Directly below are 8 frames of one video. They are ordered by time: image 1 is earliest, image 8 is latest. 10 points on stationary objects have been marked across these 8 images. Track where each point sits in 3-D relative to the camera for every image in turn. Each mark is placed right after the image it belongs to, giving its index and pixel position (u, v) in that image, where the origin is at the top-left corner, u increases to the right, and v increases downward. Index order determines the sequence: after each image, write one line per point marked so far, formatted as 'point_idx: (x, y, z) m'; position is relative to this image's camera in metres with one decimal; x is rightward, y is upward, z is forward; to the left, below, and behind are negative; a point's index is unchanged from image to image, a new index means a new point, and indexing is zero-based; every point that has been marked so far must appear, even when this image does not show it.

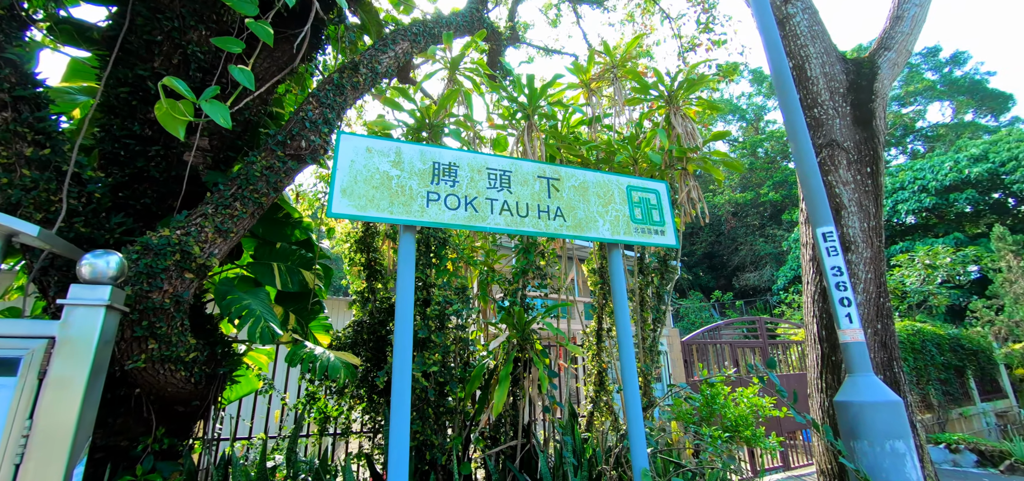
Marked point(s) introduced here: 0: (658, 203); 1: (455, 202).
0: (+0.7, +0.2, +2.1) m
1: (-0.2, +0.1, +1.7) m
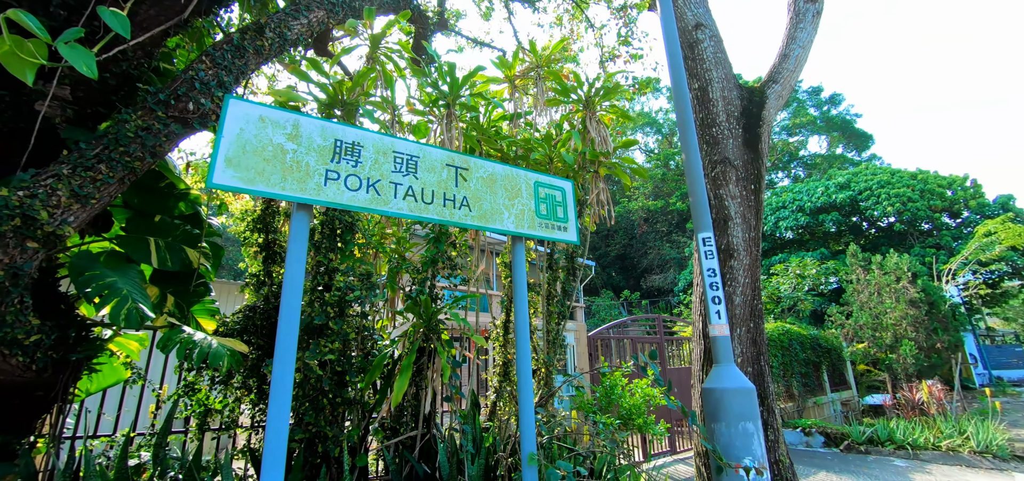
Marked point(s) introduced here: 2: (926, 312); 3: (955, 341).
0: (+0.2, +0.2, +2.2) m
1: (-0.5, +0.2, +1.6) m
2: (+9.8, -1.8, +10.8) m
3: (+10.8, -2.5, +11.2) m
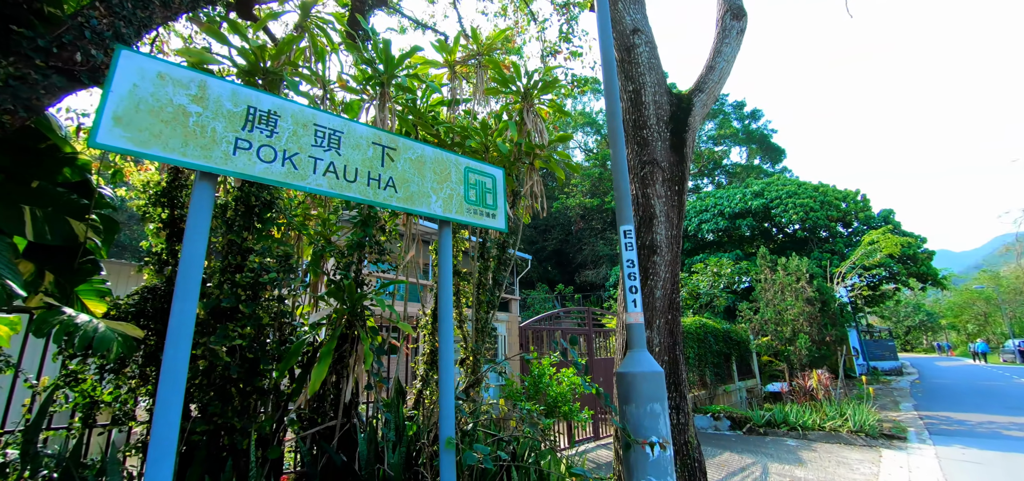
0: (-0.1, +0.3, +2.2) m
1: (-0.8, +0.3, +1.5) m
2: (+8.1, -1.8, +12.0) m
3: (+9.1, -2.6, +12.7) m
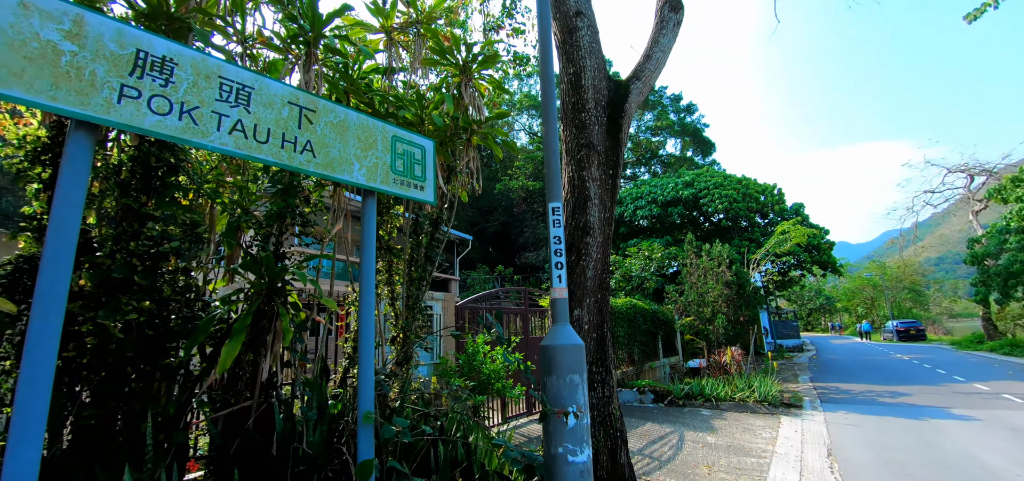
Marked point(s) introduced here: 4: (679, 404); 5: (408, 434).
0: (-0.4, +0.4, +2.1) m
1: (-1.0, +0.4, +1.3) m
2: (+6.3, -1.5, +13.0) m
3: (+7.2, -2.3, +13.8) m
4: (+3.5, -3.5, +9.8) m
5: (-0.5, -0.9, +2.2) m
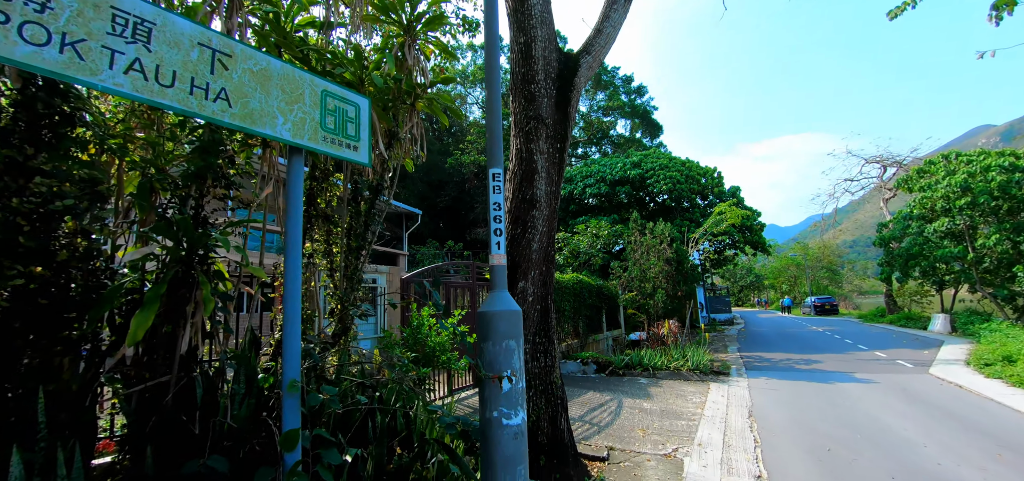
0: (-0.7, +0.5, +2.0) m
1: (-1.2, +0.5, +1.2) m
2: (+4.8, -0.8, +13.6) m
3: (+5.6, -1.6, +14.6) m
4: (+2.3, -3.0, +10.2) m
5: (-0.8, -0.7, +2.1) m
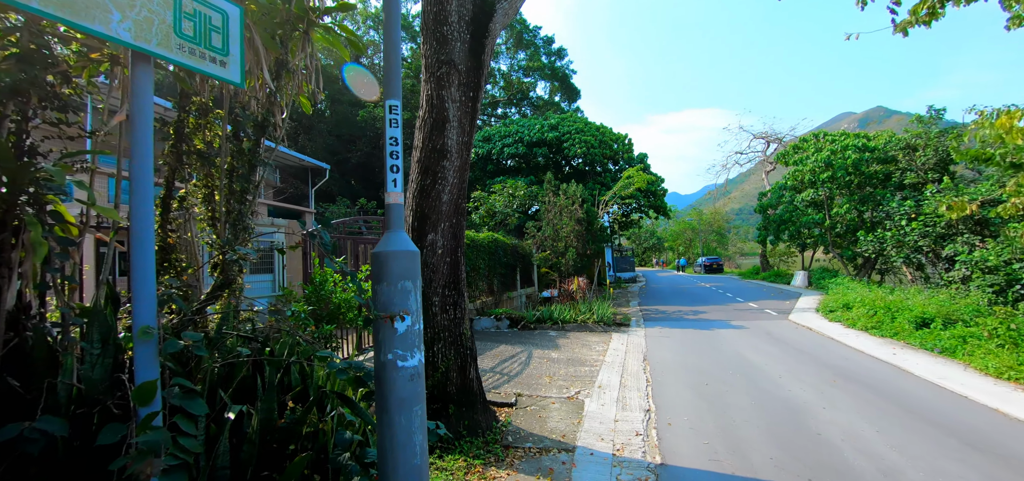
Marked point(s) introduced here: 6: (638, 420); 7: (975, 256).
0: (-1.0, +0.8, +1.7) m
1: (-1.4, +0.7, +0.8) m
2: (+2.3, +0.4, +14.2) m
3: (+2.8, -0.2, +15.3) m
4: (+0.4, -2.0, +10.6) m
5: (-1.2, -0.5, +1.9) m
6: (+1.3, -1.8, +4.6) m
7: (+13.6, -0.5, +13.7) m
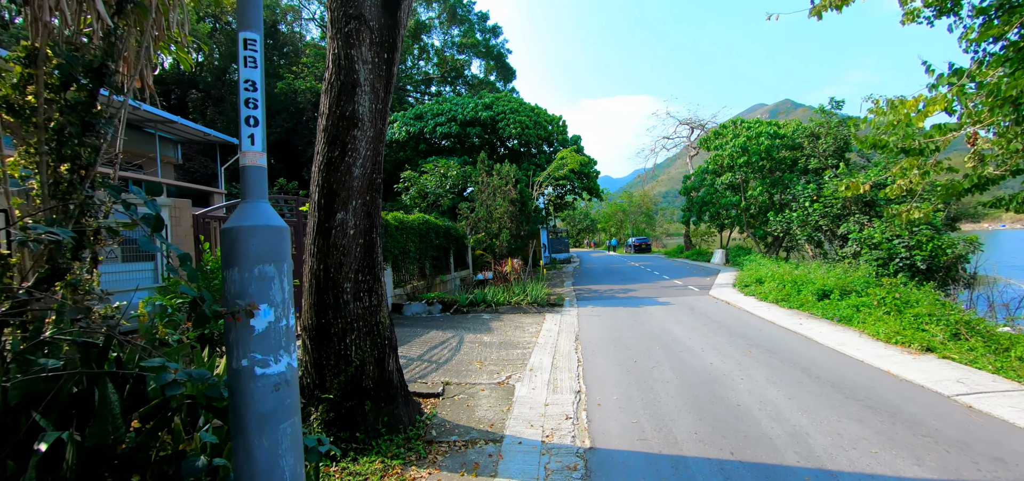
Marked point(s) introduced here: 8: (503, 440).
0: (-1.4, +0.8, +1.2) m
1: (-1.6, +0.7, +0.3) m
2: (+0.2, +1.0, +14.1) m
3: (+0.6, +0.4, +15.3) m
4: (-1.2, -1.6, +10.3) m
5: (-1.6, -0.4, +1.4) m
6: (+0.5, -1.6, +4.5) m
7: (+11.5, +0.2, +15.1) m
8: (-0.1, -1.6, +3.7) m
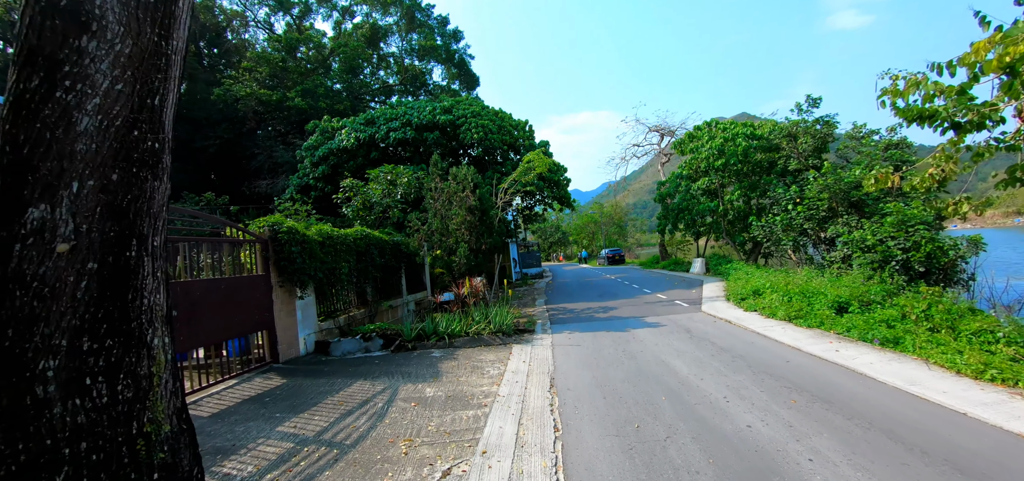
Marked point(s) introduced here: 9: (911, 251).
0: (-1.6, +0.8, -0.8) m
1: (-1.8, +0.7, -1.7) m
2: (-0.8, +0.6, +12.2) m
3: (-0.5, 0.0, +13.4) m
4: (-1.9, -1.9, +8.3) m
5: (-1.8, -0.4, -0.6) m
6: (+0.2, -1.6, +2.6) m
7: (+10.4, +0.2, +13.9) m
8: (-0.4, -1.7, +1.8) m
9: (+10.7, -0.3, +12.4) m
